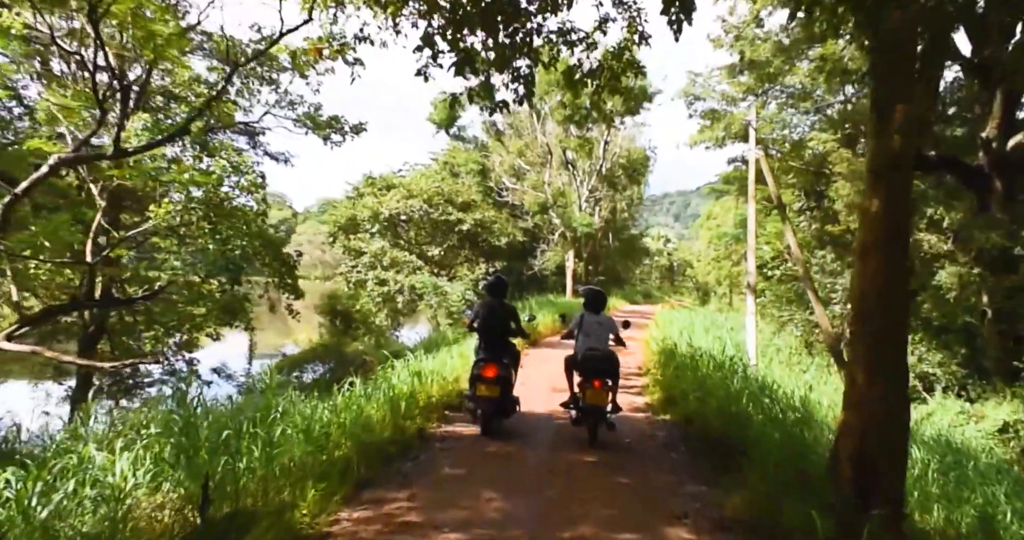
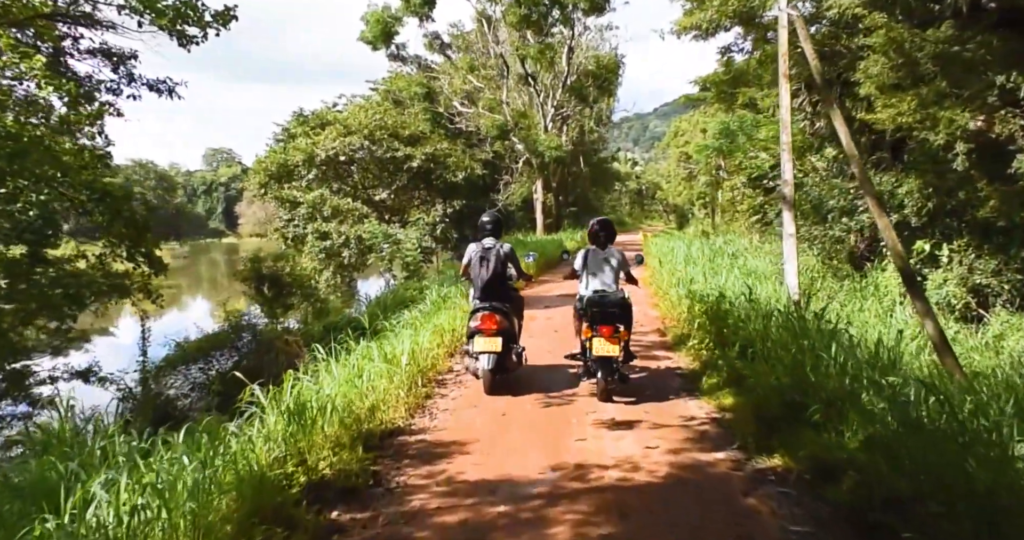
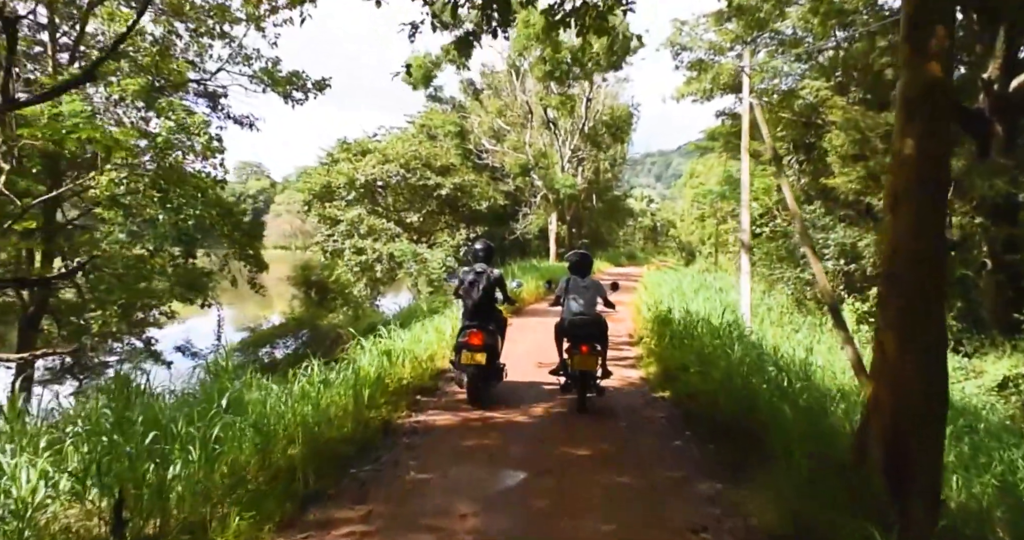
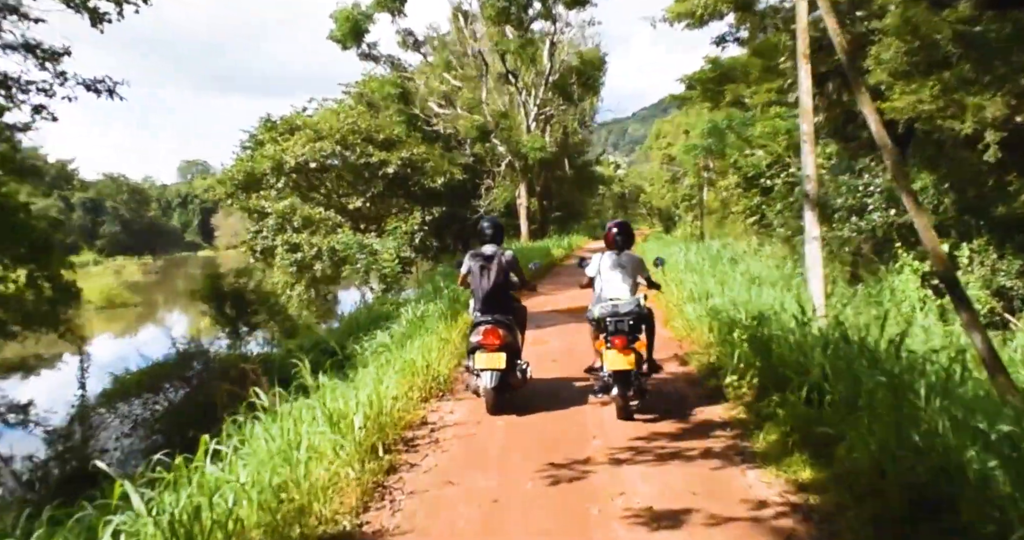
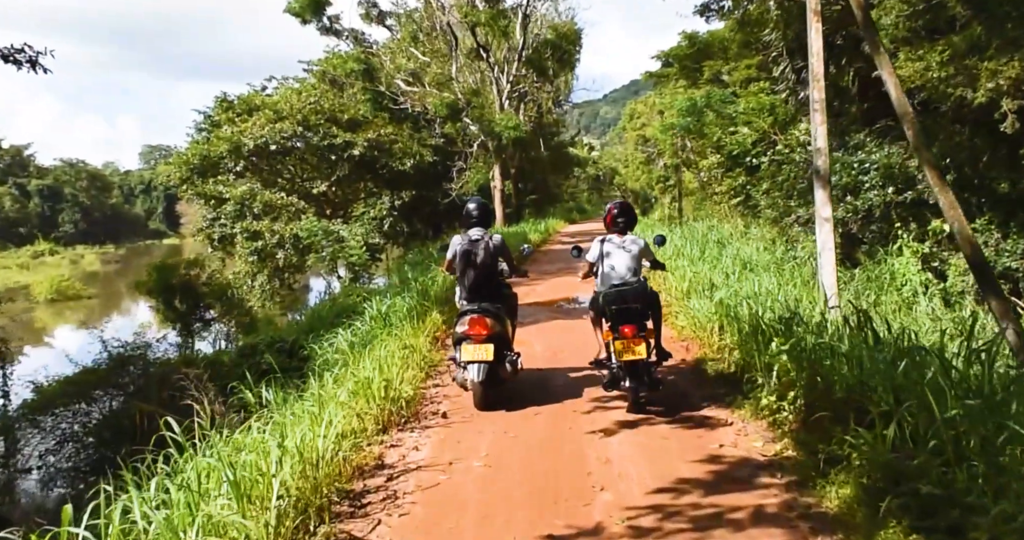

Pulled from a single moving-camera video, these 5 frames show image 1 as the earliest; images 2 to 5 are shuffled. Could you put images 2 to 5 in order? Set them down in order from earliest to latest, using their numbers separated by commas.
3, 2, 4, 5
